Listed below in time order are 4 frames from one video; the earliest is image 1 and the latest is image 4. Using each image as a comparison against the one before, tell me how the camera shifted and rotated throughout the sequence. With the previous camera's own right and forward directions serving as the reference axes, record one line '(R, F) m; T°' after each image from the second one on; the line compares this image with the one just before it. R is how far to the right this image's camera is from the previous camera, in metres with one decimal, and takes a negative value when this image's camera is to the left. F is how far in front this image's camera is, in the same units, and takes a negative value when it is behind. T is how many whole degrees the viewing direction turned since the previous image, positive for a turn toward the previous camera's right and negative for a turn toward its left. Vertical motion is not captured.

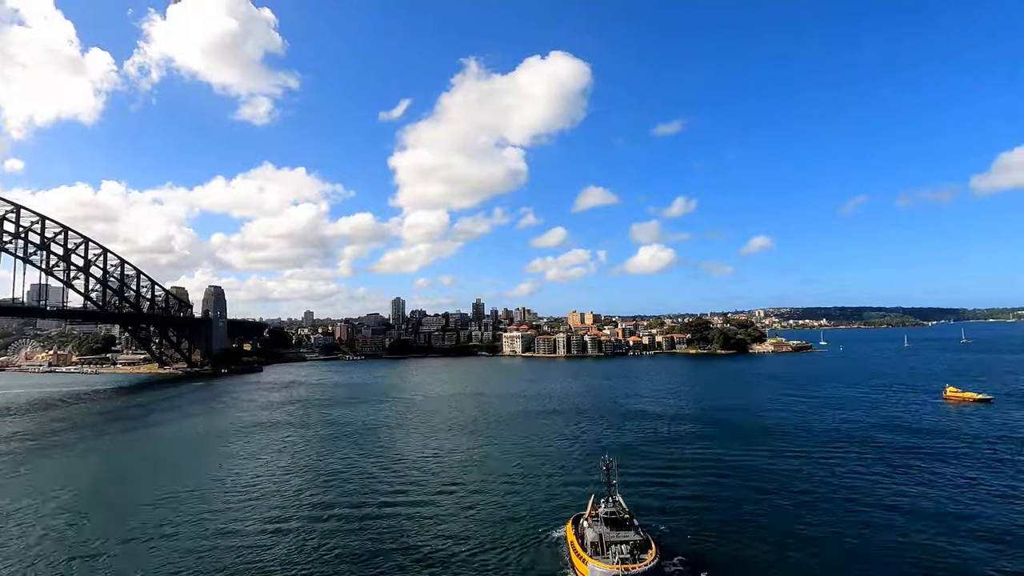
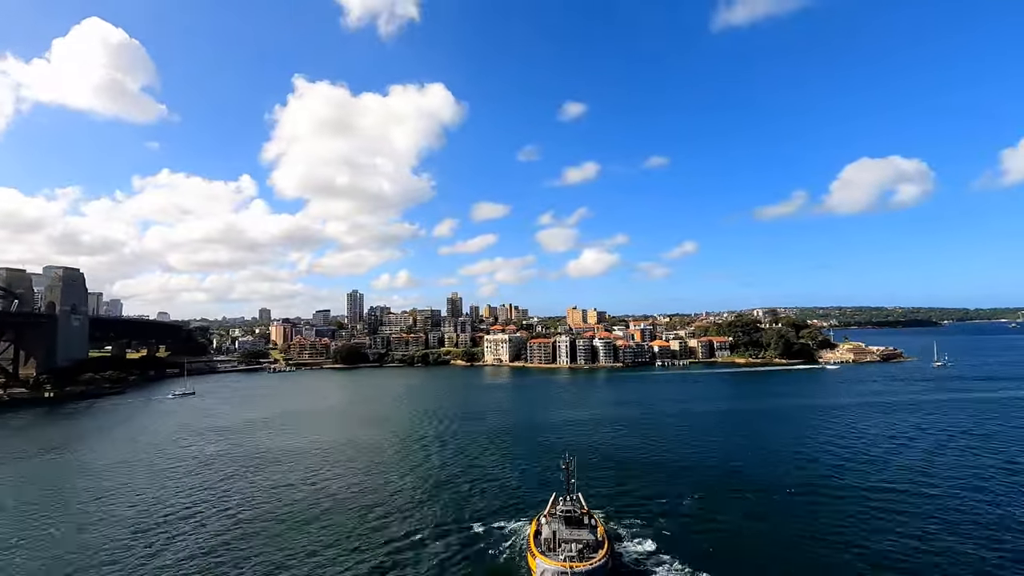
(-0.1, +3.1) m; +2°
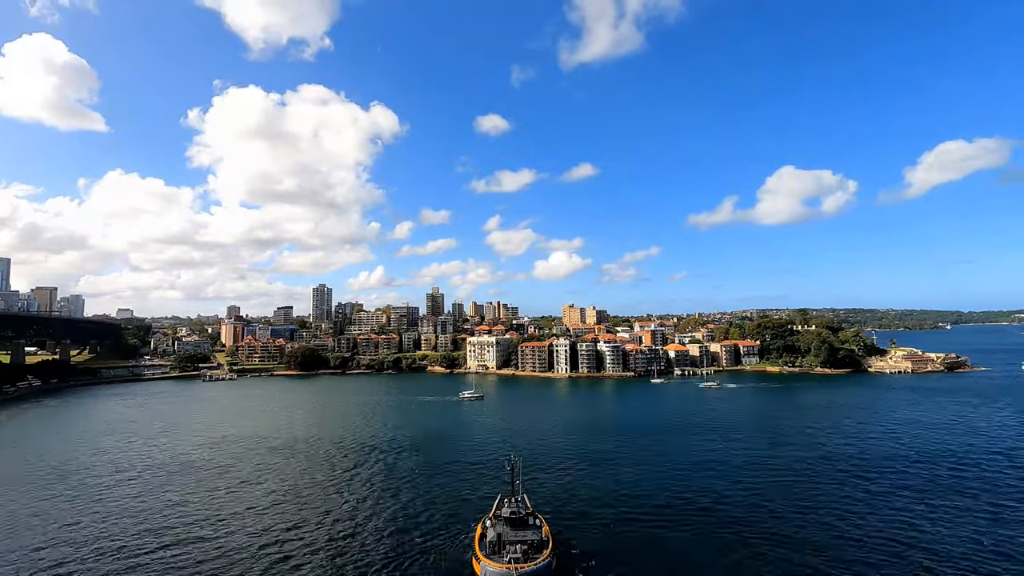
(0.0, +1.5) m; +1°
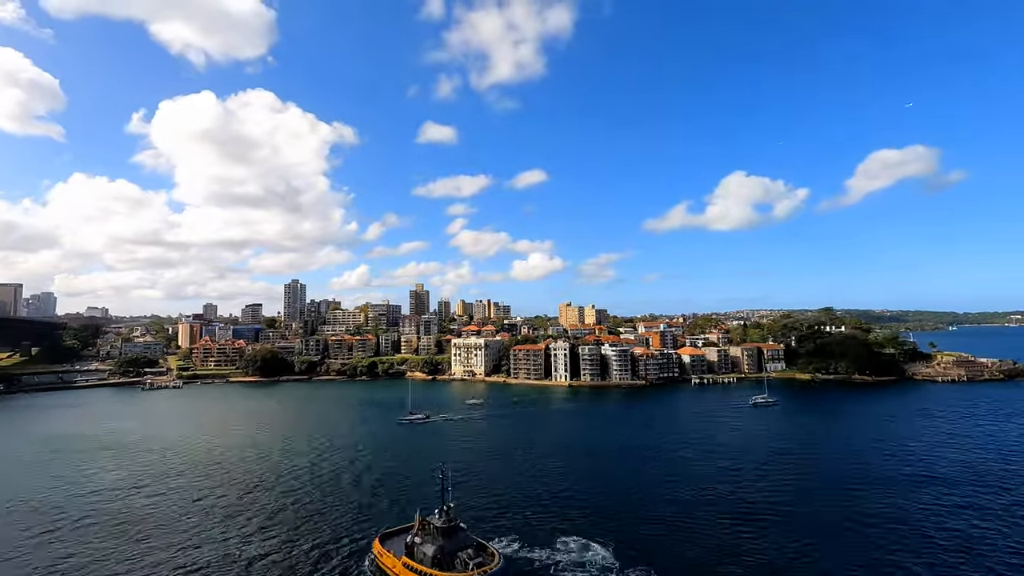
(0.0, +1.0) m; +1°
